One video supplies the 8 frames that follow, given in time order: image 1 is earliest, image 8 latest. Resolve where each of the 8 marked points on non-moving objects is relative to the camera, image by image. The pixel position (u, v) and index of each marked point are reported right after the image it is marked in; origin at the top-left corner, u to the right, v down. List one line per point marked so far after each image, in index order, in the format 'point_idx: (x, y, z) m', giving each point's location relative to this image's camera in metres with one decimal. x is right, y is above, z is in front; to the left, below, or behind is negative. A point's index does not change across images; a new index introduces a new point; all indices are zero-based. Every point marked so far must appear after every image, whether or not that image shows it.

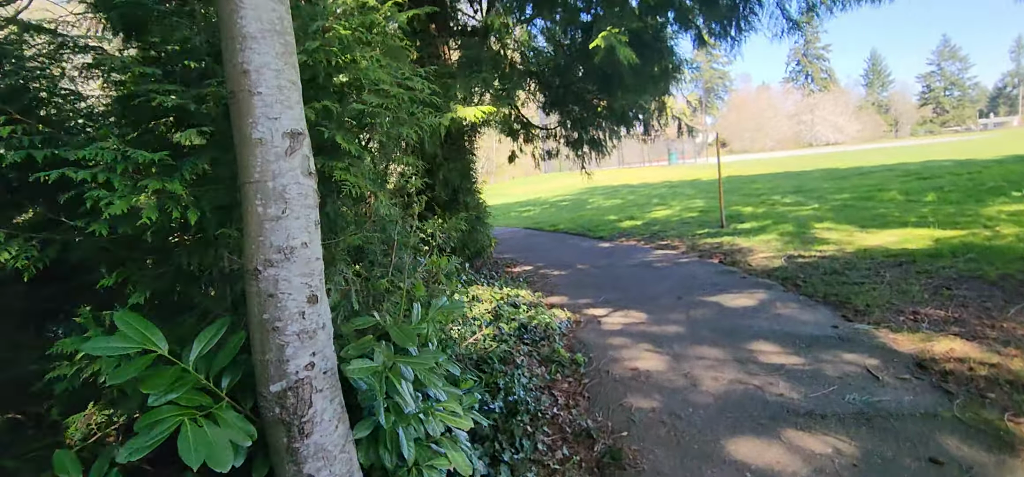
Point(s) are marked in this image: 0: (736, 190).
0: (+6.2, +1.3, +14.1) m
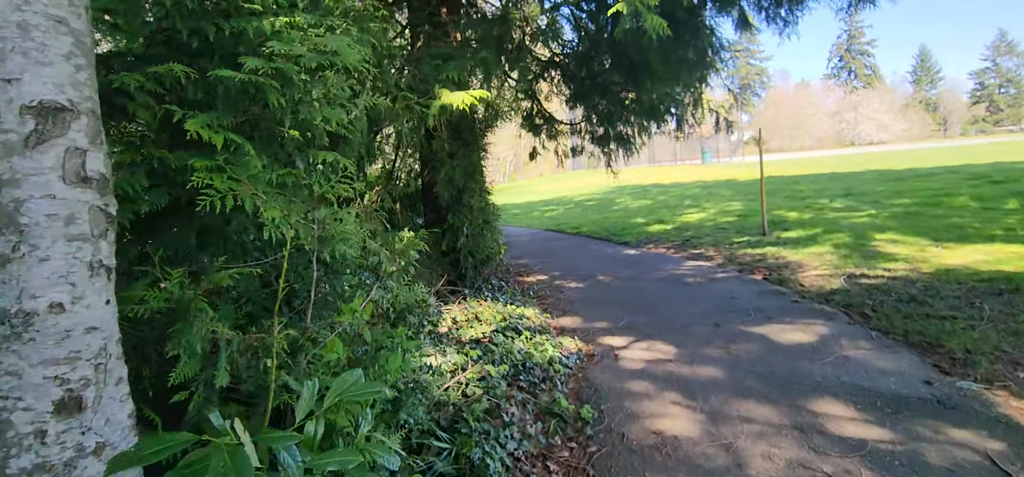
0: (+6.7, +1.2, +13.0) m
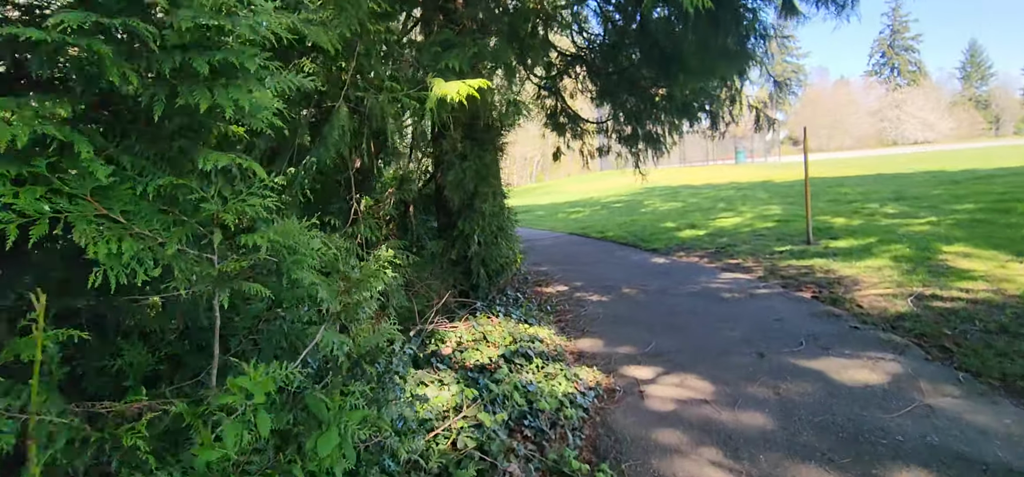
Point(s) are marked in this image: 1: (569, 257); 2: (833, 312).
0: (+7.3, +1.0, +12.1) m
1: (+1.0, -0.3, +9.0) m
2: (+2.6, -0.6, +4.2) m
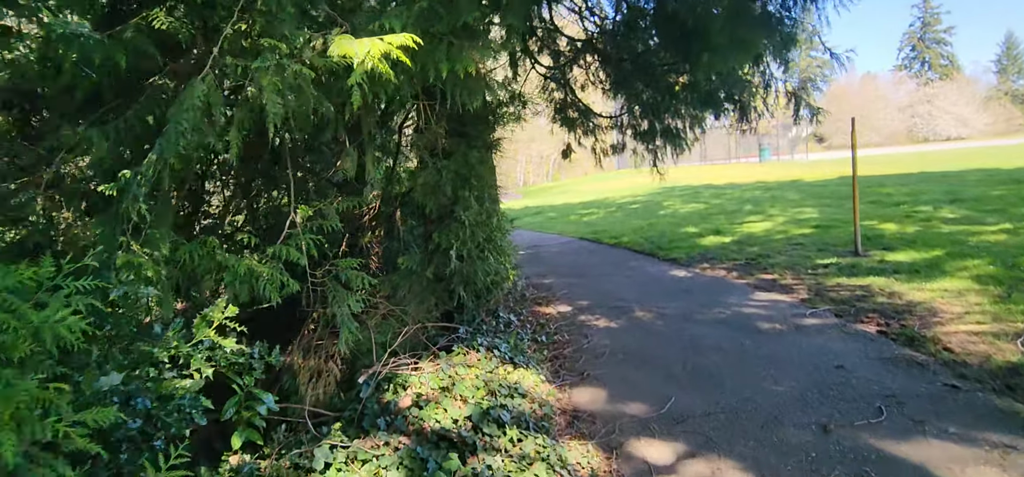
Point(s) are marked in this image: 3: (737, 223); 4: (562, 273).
0: (+7.4, +0.9, +10.9) m
1: (+1.0, -0.5, +8.0) m
2: (+2.5, -0.7, +3.2) m
3: (+4.2, +0.3, +9.6) m
4: (+0.7, -0.5, +7.7) m
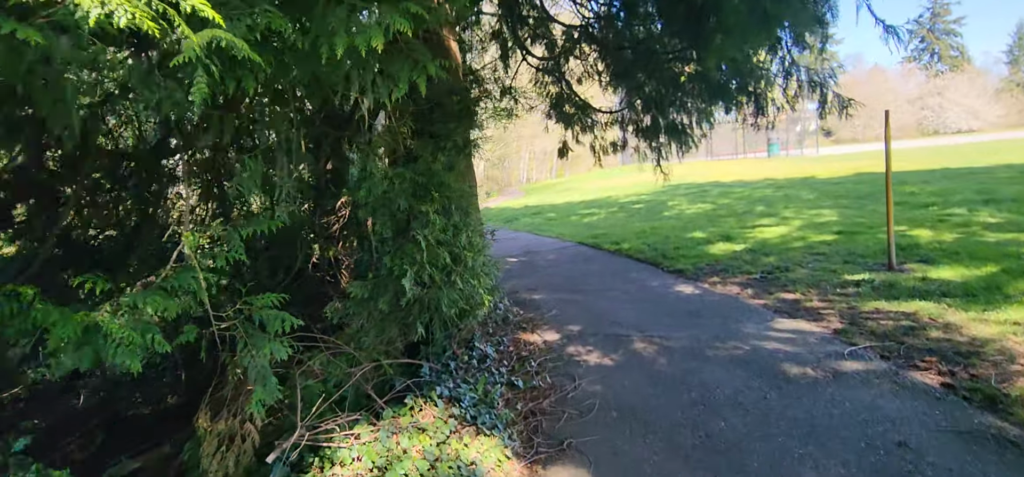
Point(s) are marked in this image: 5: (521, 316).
0: (+7.3, +0.8, +10.0) m
1: (+0.8, -0.6, +7.2) m
2: (+2.3, -0.9, +2.4) m
3: (+4.1, +0.2, +8.8) m
4: (+0.6, -0.7, +6.9) m
5: (+0.1, -0.8, +5.4) m
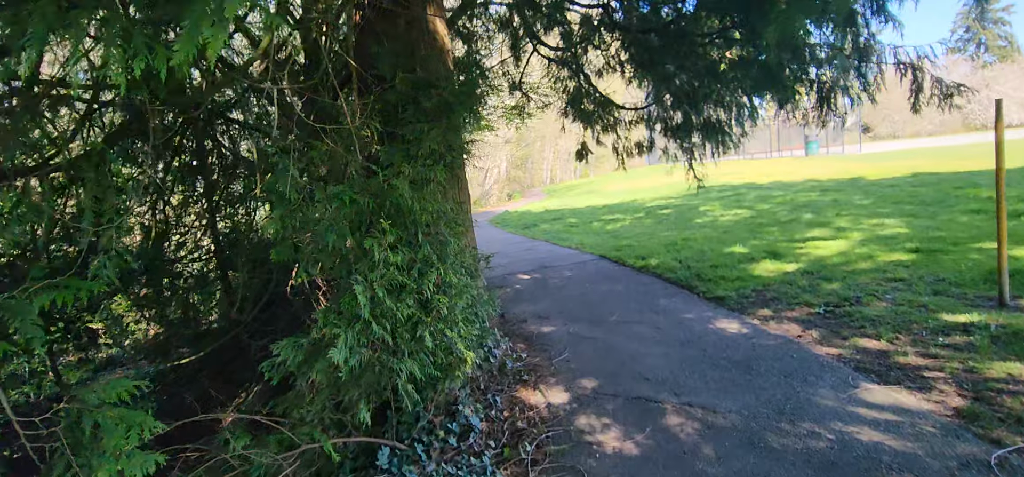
0: (+7.5, +0.6, +8.7) m
1: (+0.9, -0.8, +6.2) m
2: (+2.1, -1.1, +1.2) m
3: (+4.2, 0.0, +7.5) m
4: (+0.6, -0.9, +5.9) m
5: (+0.1, -1.0, +4.4) m
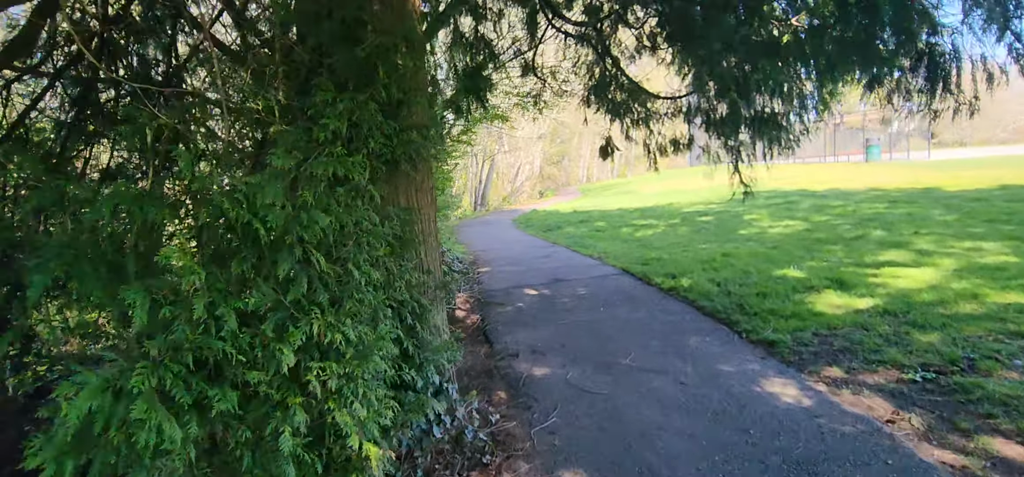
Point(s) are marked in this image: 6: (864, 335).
0: (+7.6, +0.2, +7.0) m
1: (+0.8, -1.0, +4.9) m
2: (+1.7, -1.4, -0.1) m
3: (+4.3, -0.3, +6.1) m
4: (+0.5, -1.0, +4.7) m
5: (-0.1, -1.2, +3.2) m
6: (+2.8, -0.8, +4.1) m
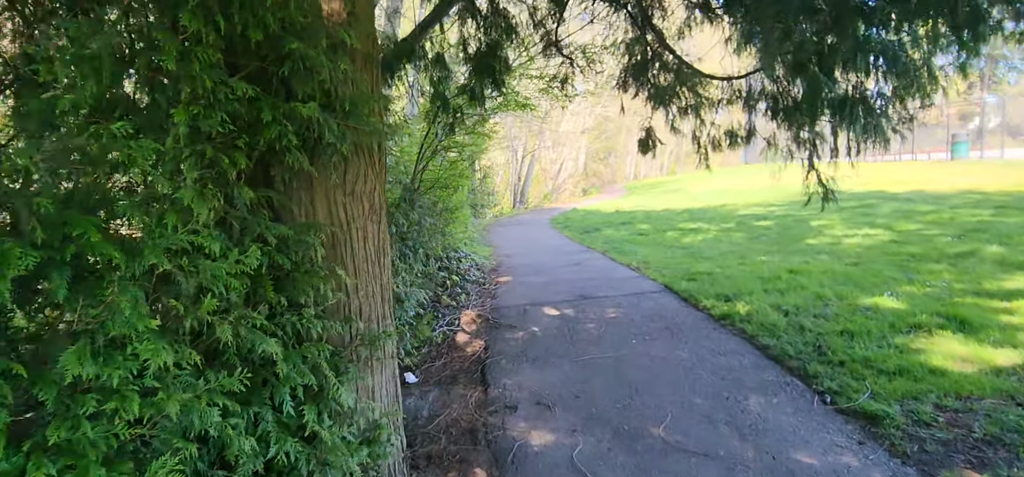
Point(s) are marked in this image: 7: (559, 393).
0: (+7.8, 0.0, +5.2) m
1: (+0.8, -1.1, +3.8) m
2: (+1.2, -1.5, -1.3) m
3: (+4.3, -0.5, +4.6) m
4: (+0.5, -1.2, +3.5) m
5: (-0.3, -1.3, +2.1) m
6: (+2.7, -1.0, +2.7) m
7: (+0.4, -1.1, +3.8) m
